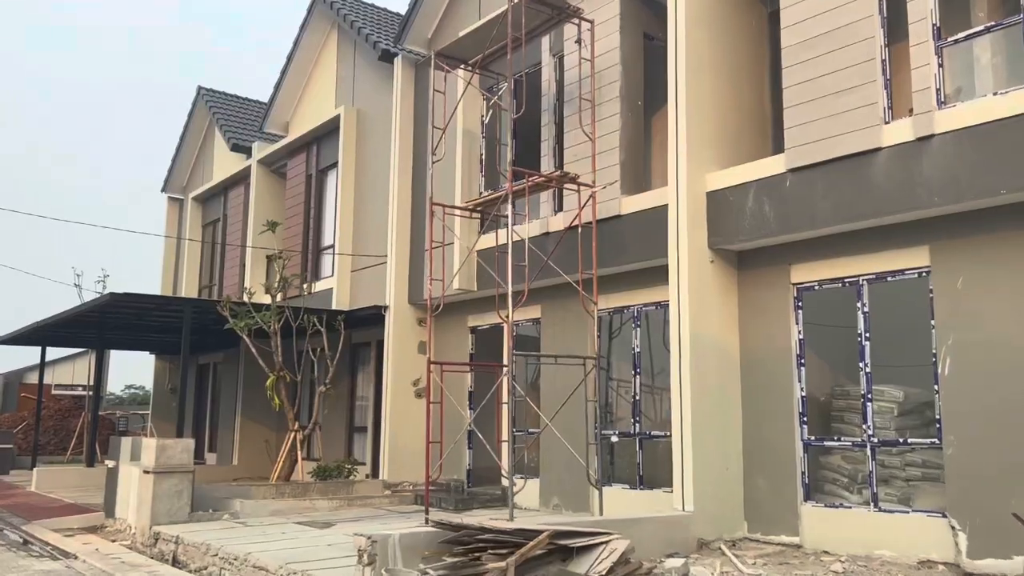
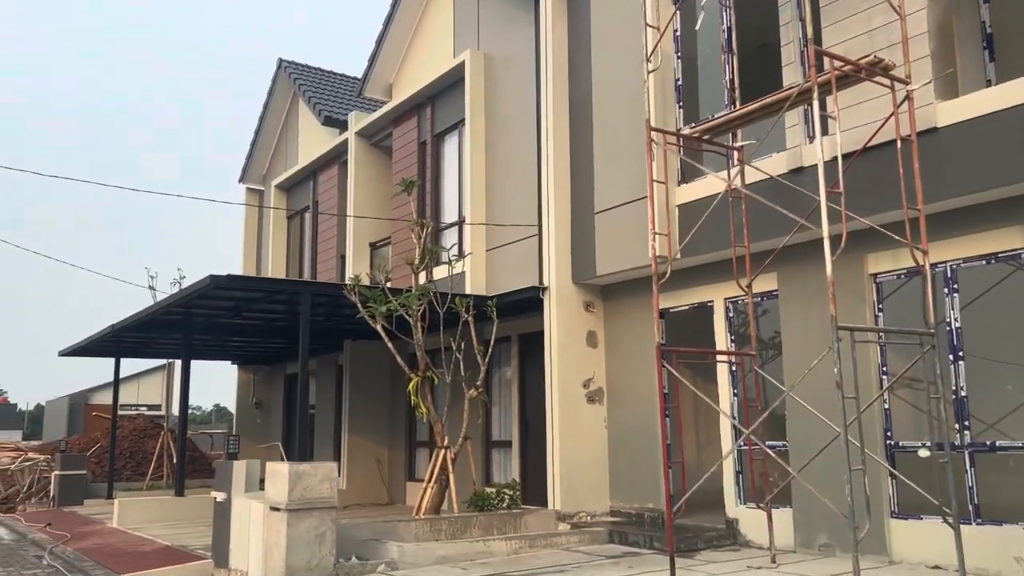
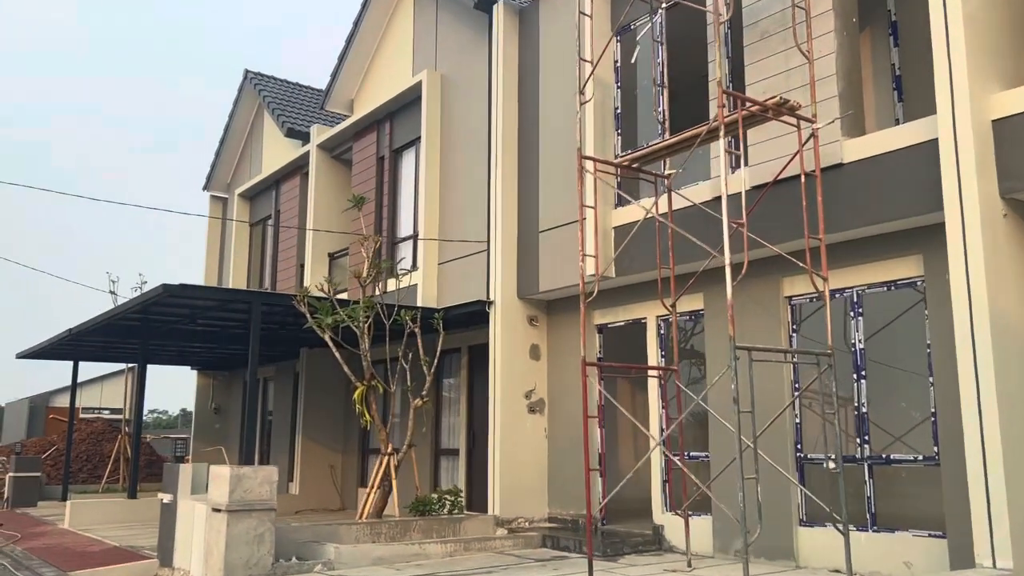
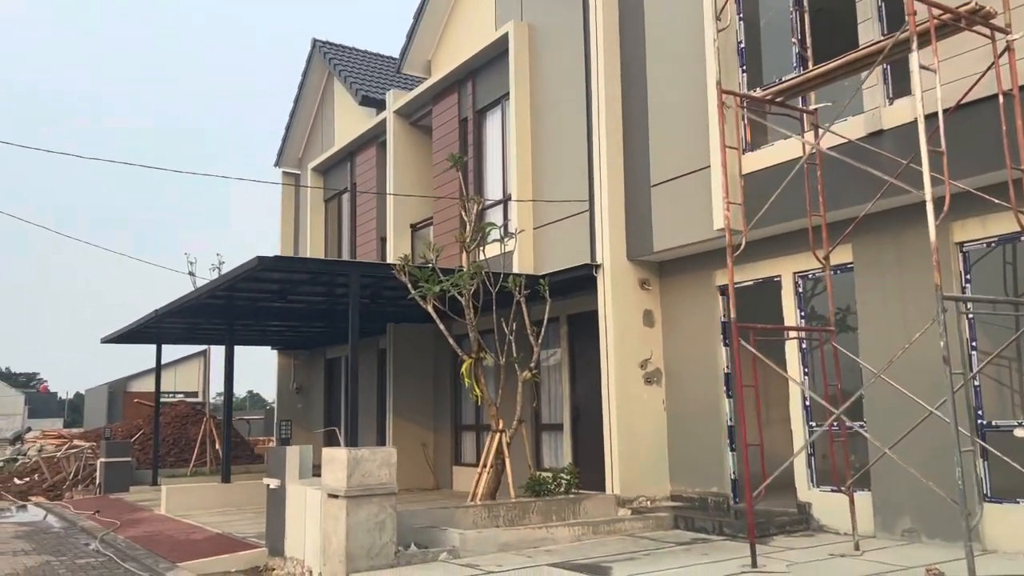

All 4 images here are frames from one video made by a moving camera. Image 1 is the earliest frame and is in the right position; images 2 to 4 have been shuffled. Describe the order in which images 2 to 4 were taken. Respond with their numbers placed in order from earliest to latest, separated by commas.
3, 2, 4
